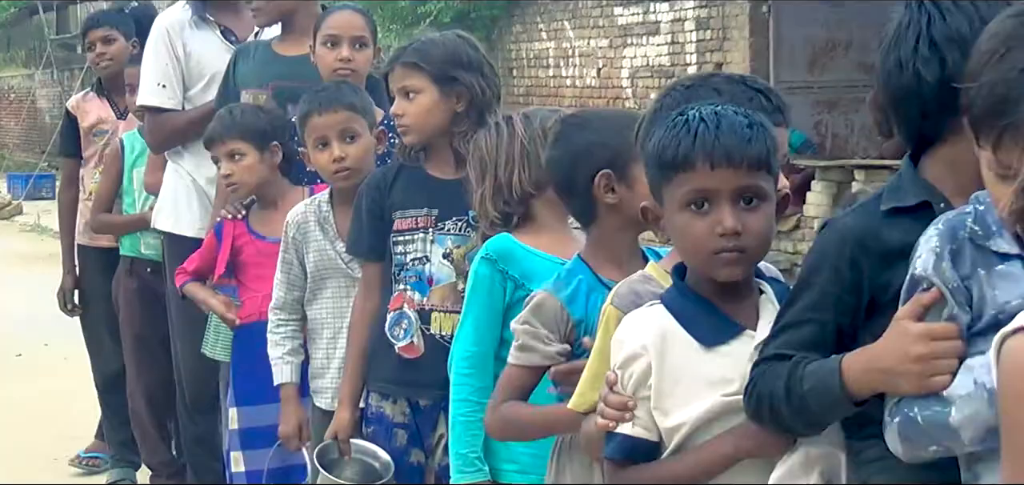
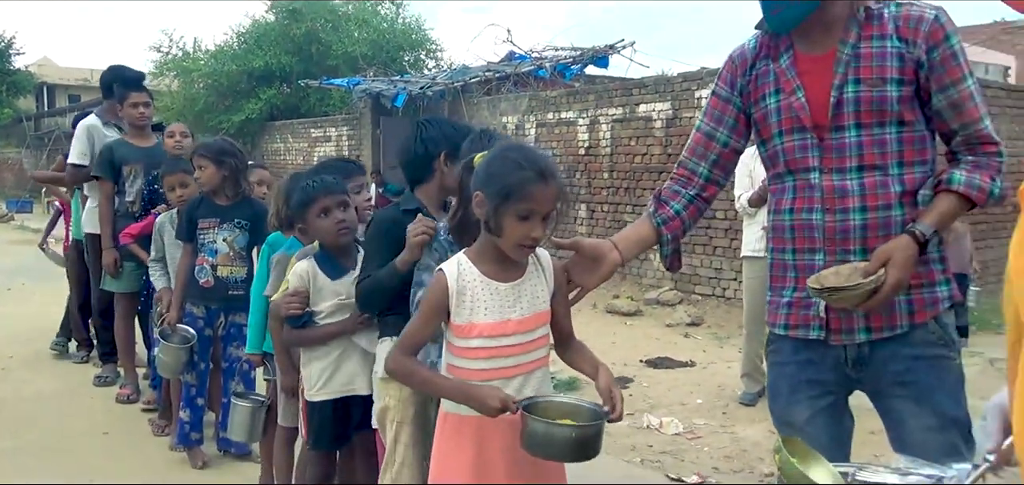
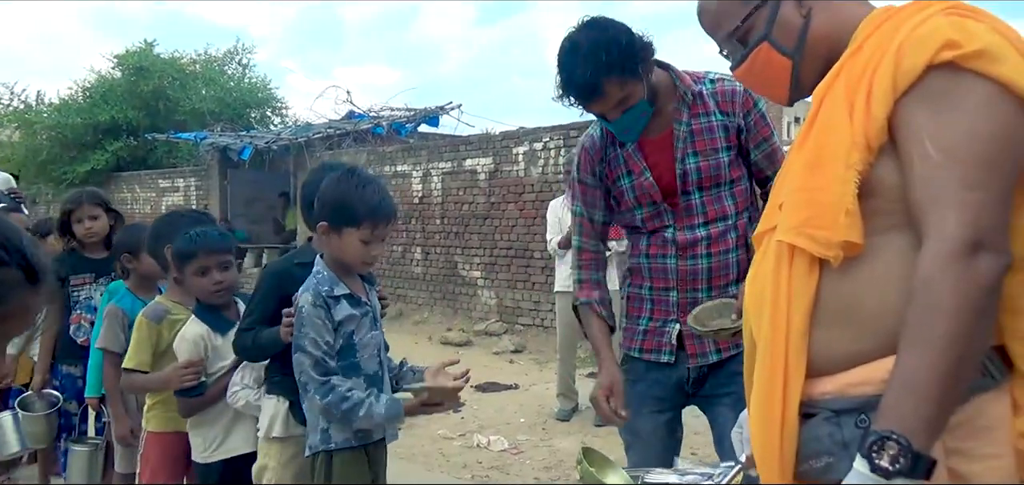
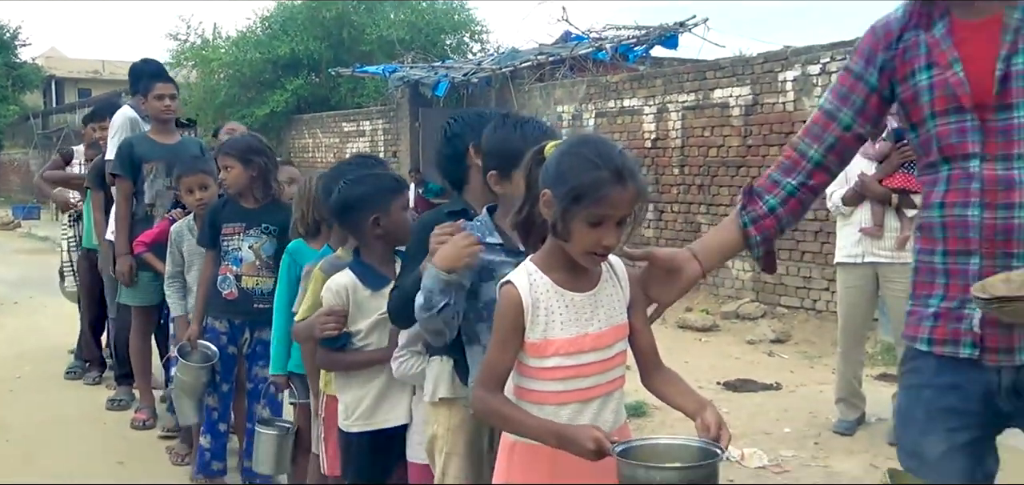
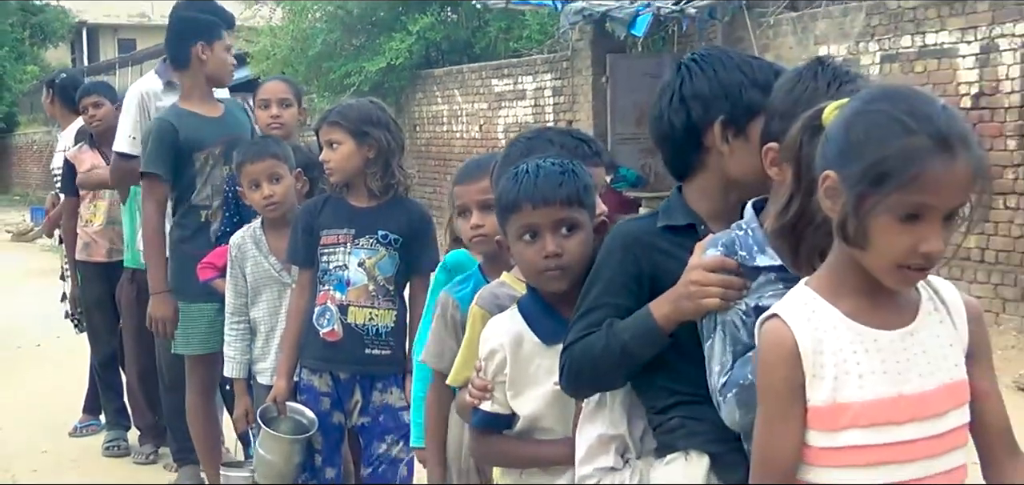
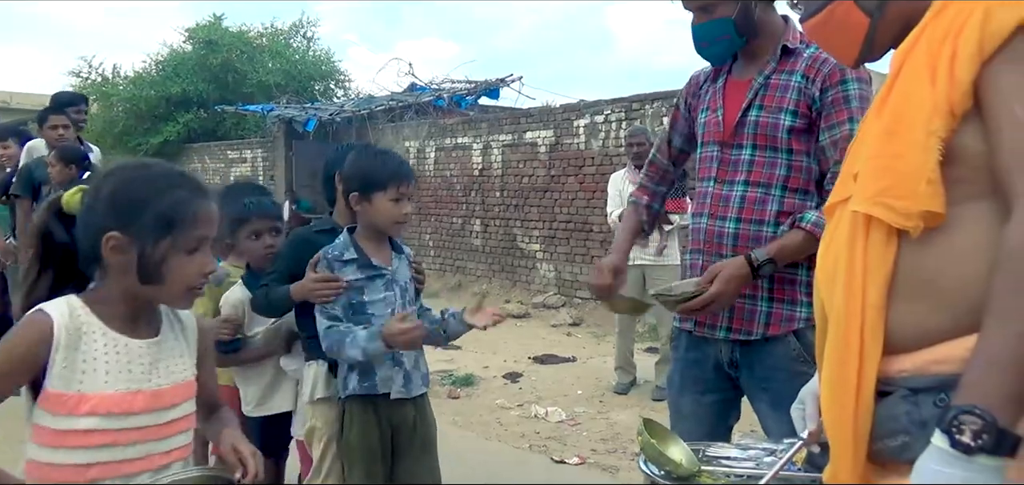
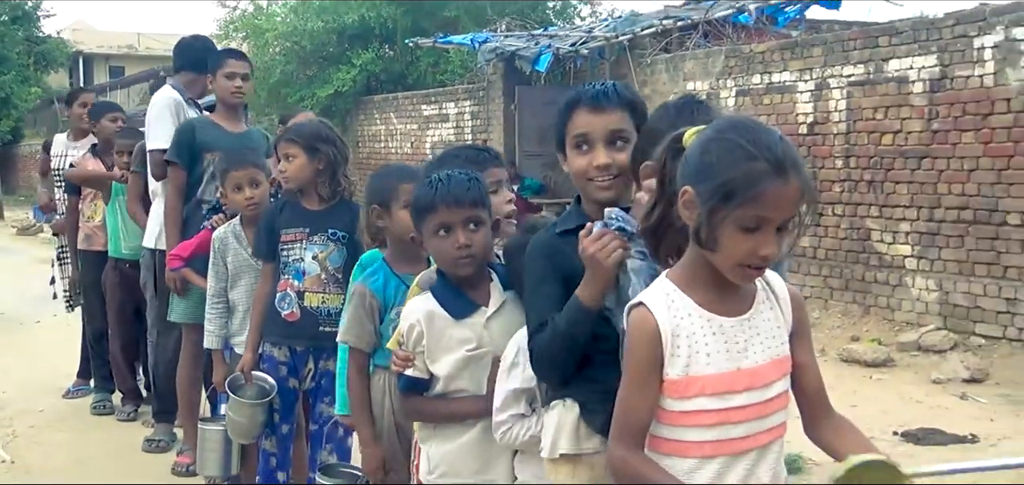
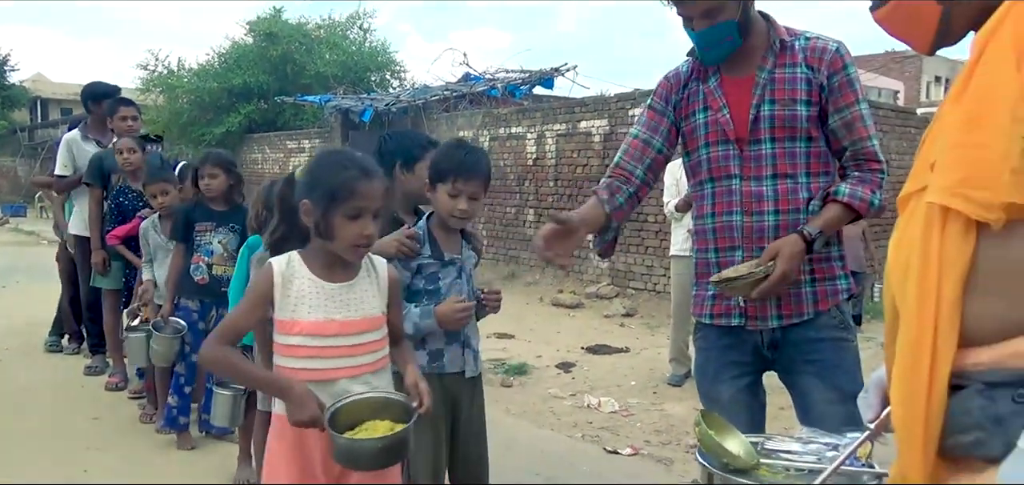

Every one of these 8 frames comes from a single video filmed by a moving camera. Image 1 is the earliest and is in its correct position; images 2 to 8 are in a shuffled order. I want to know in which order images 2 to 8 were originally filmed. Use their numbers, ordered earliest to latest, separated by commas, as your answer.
5, 7, 4, 2, 8, 6, 3
